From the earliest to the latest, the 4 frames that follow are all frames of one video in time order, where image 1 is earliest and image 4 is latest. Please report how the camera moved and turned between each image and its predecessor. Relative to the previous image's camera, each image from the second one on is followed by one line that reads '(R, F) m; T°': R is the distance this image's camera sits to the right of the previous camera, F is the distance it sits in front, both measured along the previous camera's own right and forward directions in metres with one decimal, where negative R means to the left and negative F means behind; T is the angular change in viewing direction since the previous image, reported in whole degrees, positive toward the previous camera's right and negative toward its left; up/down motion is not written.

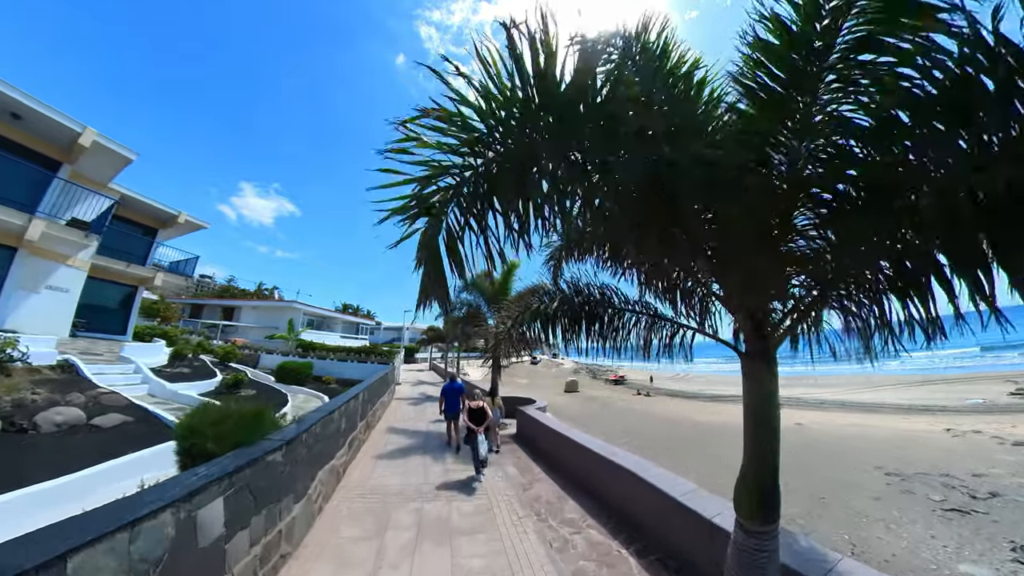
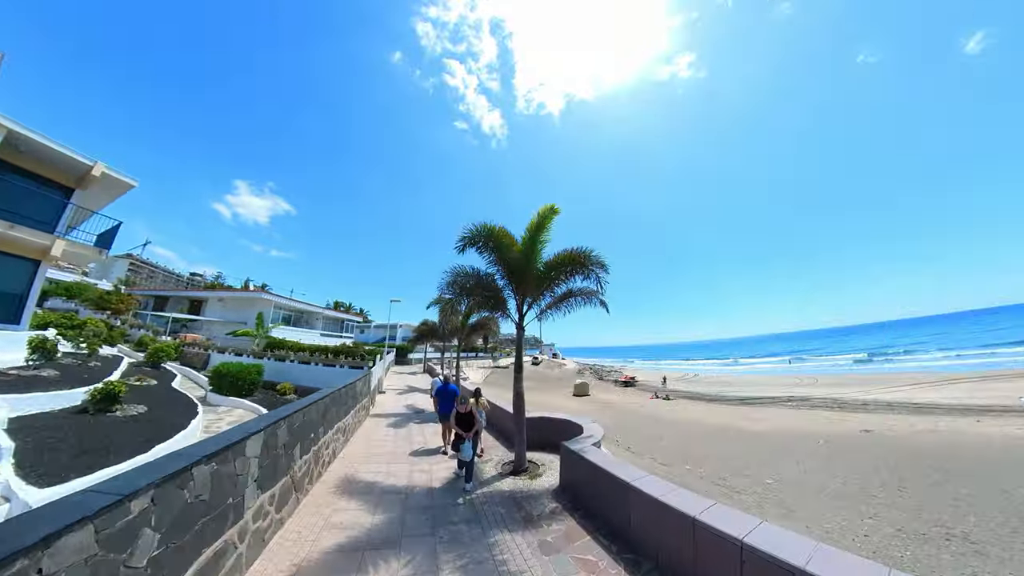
(-0.7, +3.6) m; +1°
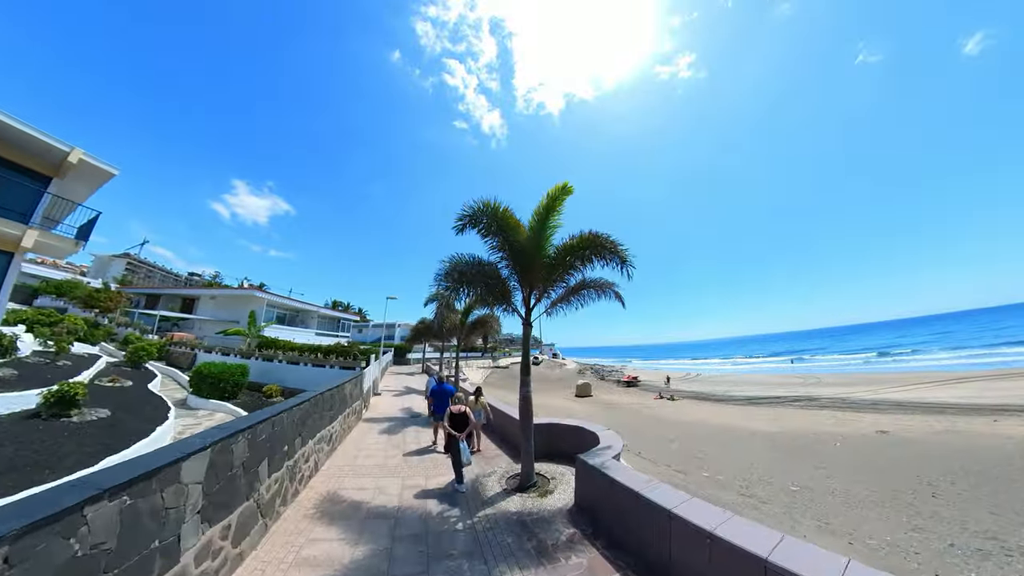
(-0.1, +0.7) m; 0°
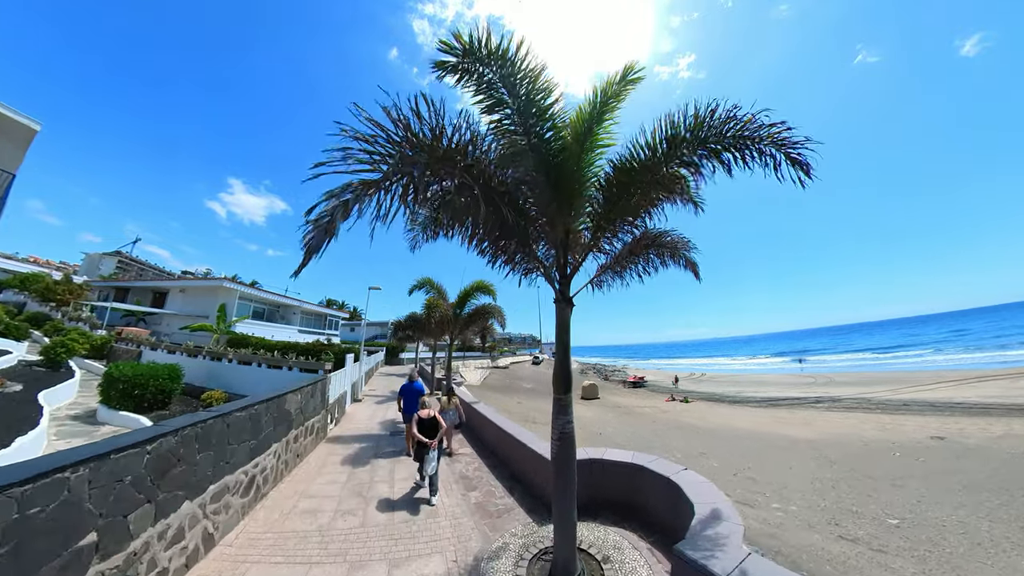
(-0.2, +2.1) m; 0°
